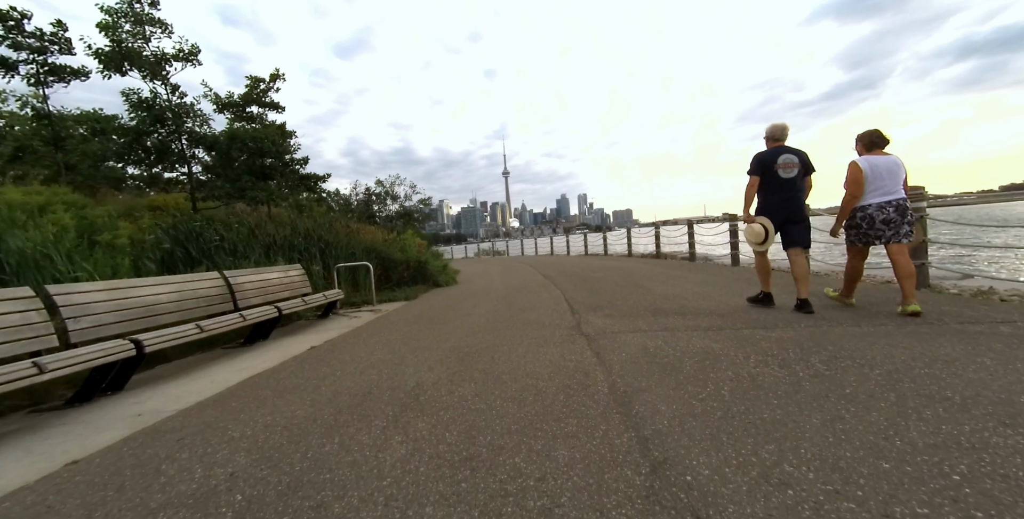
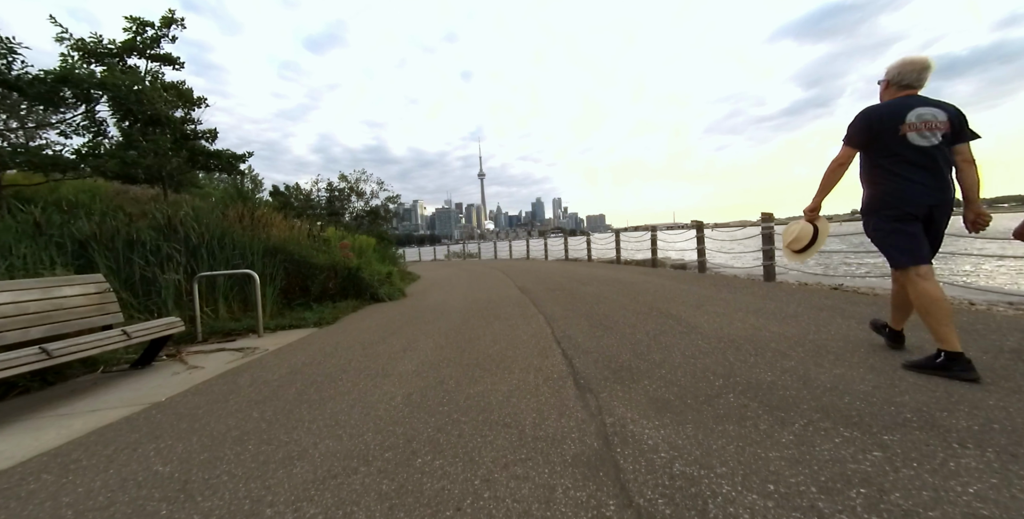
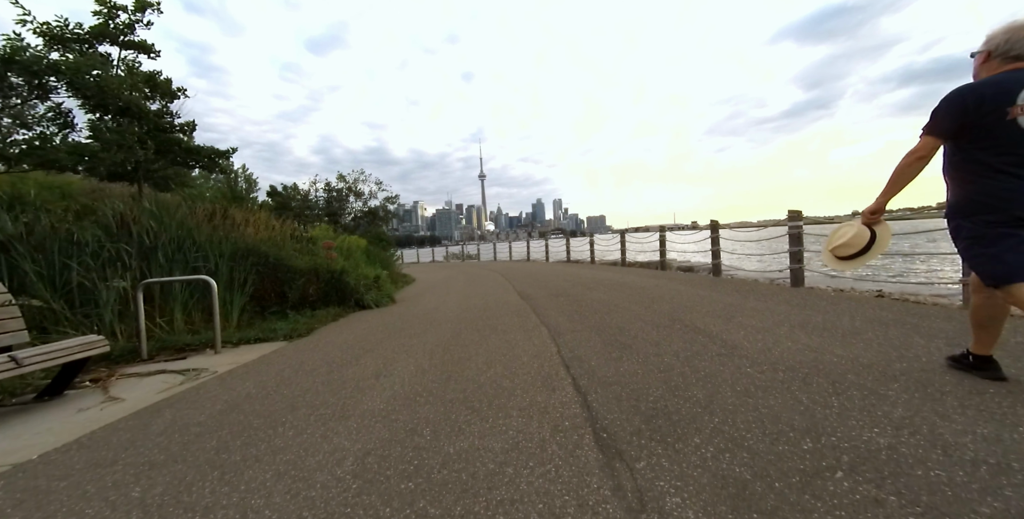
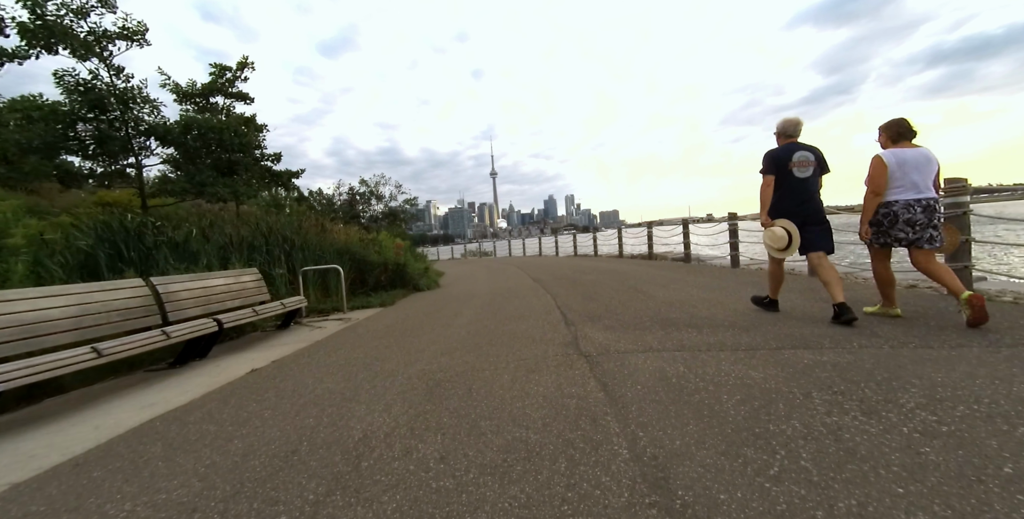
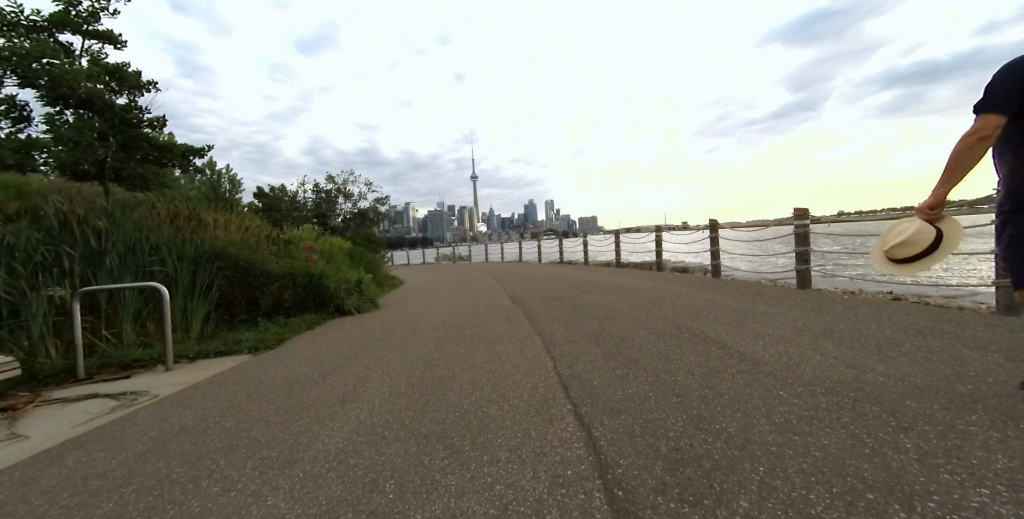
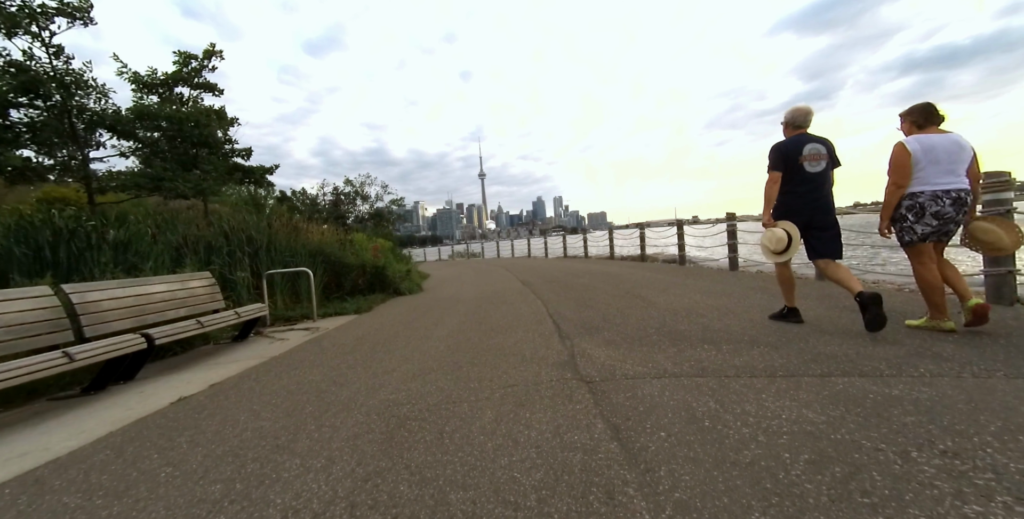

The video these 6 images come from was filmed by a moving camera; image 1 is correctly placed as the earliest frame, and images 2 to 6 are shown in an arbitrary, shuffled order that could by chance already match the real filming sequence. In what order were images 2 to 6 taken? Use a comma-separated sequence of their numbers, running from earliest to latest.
4, 6, 2, 3, 5
